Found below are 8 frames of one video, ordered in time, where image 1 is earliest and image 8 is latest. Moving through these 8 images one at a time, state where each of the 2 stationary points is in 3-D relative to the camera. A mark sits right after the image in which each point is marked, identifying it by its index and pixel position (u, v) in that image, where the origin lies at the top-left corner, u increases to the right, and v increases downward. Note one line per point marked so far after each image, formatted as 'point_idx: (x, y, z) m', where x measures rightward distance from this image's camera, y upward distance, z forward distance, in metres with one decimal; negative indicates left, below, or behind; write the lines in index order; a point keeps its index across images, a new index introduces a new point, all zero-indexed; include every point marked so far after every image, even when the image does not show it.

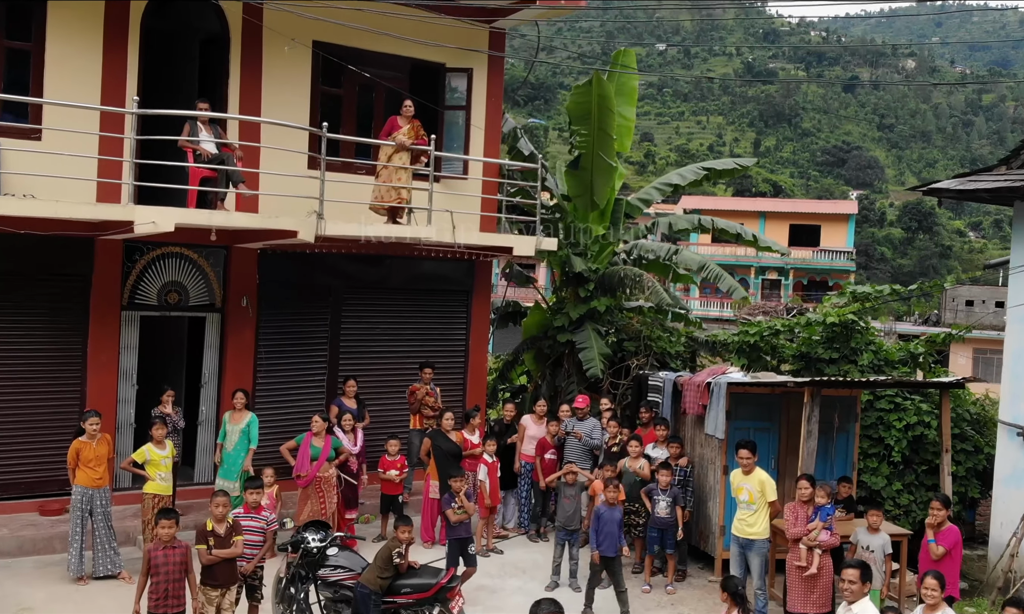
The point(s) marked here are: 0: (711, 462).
0: (+1.8, -1.4, +9.8) m
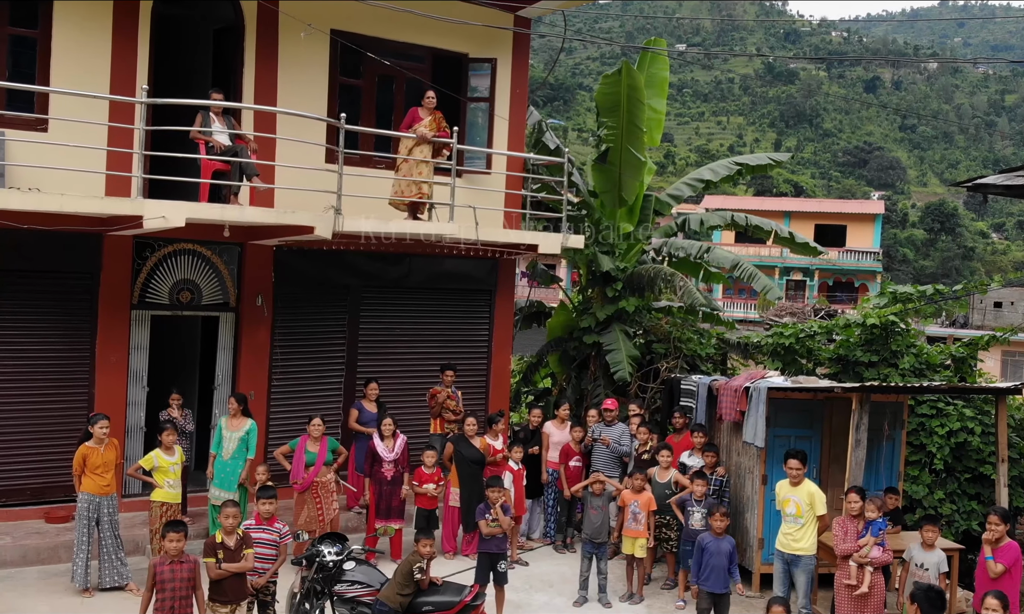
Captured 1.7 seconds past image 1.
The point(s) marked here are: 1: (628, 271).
0: (+2.0, -1.4, +9.3) m
1: (+1.3, +0.4, +12.4) m
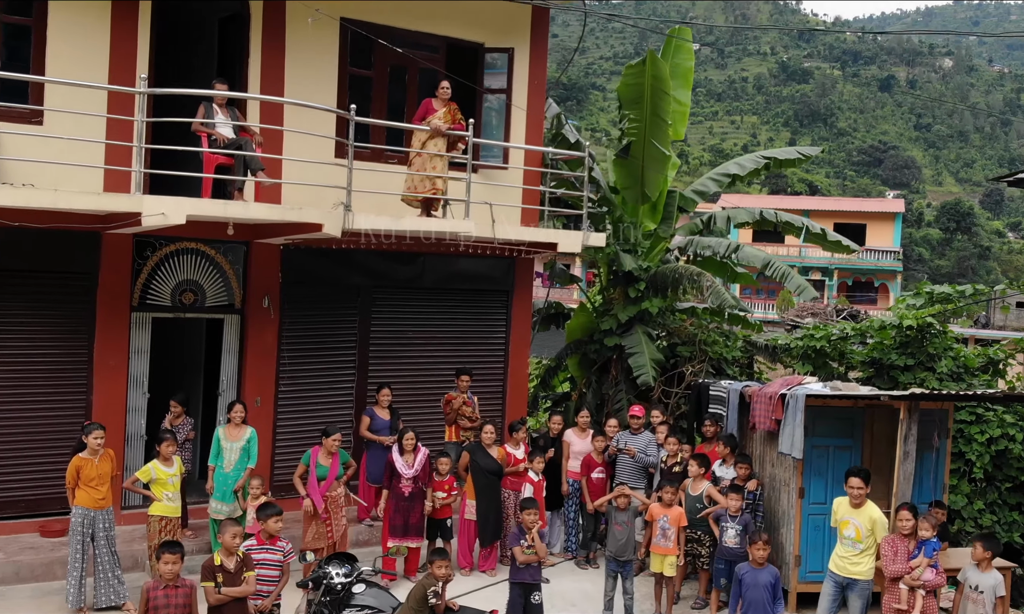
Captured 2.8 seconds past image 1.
0: (+2.1, -1.4, +8.7) m
1: (+1.5, +0.4, +11.8) m
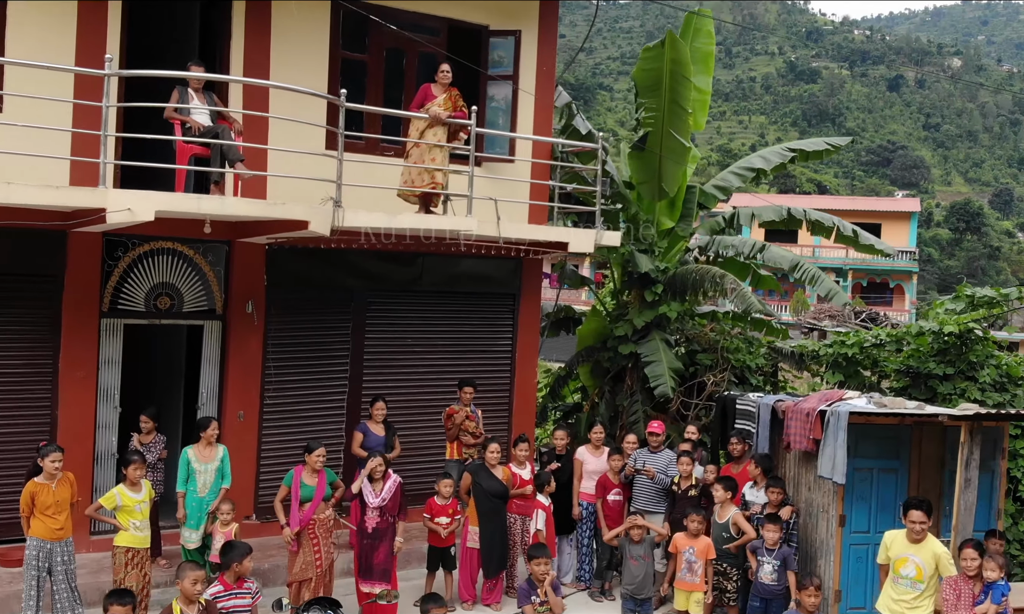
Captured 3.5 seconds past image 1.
0: (+2.2, -1.4, +7.9) m
1: (+1.5, +0.3, +10.9) m
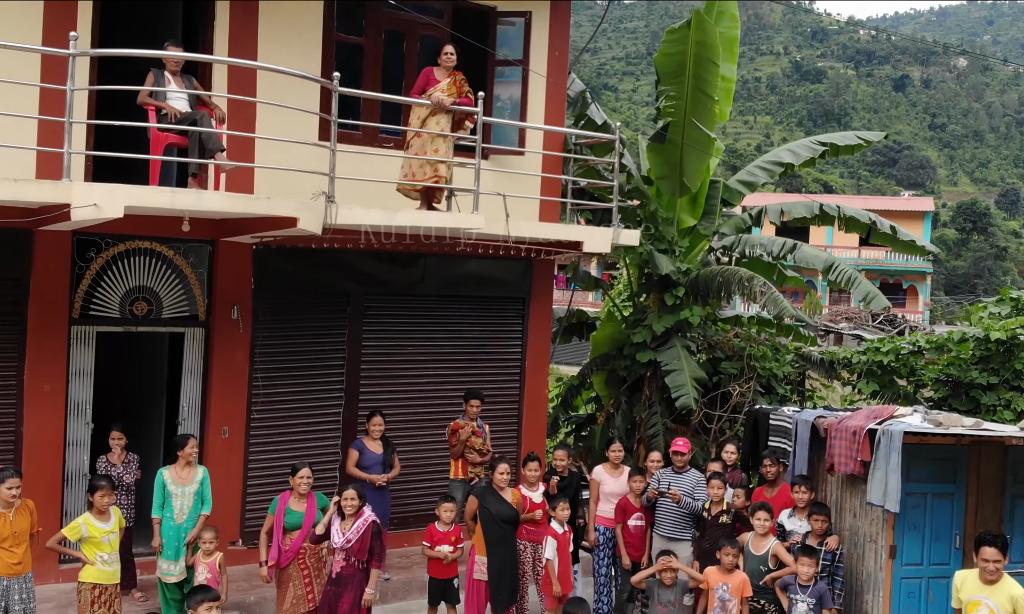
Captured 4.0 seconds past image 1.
0: (+2.3, -1.5, +7.0) m
1: (+1.6, +0.3, +10.1) m
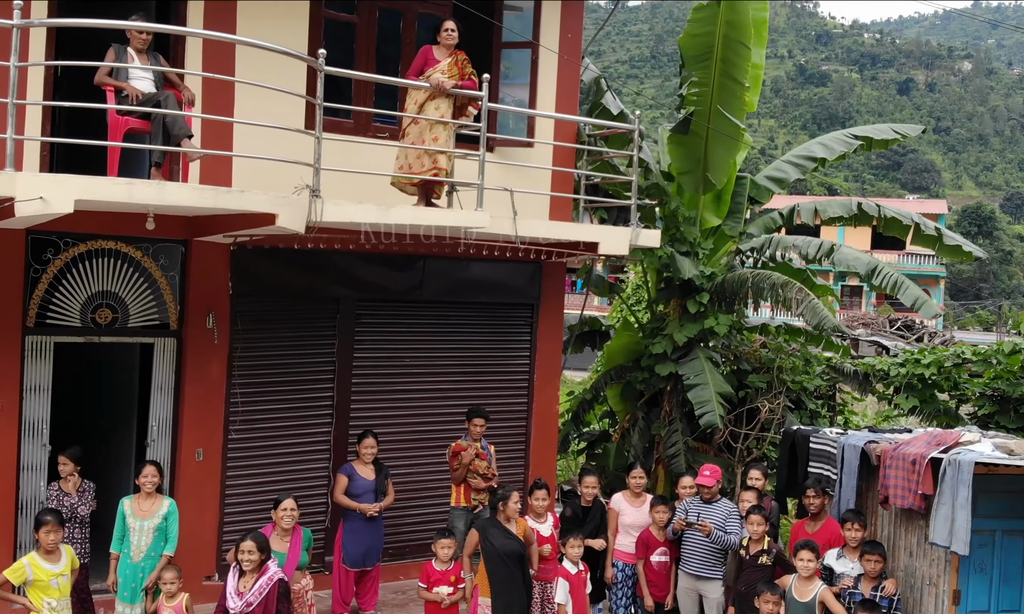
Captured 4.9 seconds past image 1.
0: (+2.3, -1.5, +6.1) m
1: (+1.7, +0.2, +9.2) m
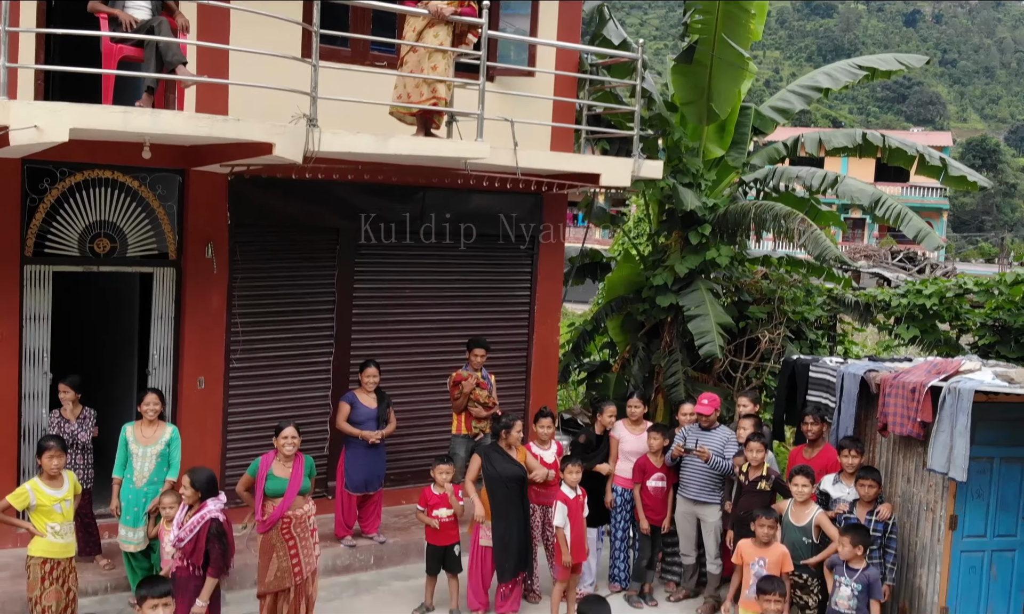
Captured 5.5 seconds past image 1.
0: (+2.3, -1.1, +6.2) m
1: (+1.7, +0.8, +9.2) m
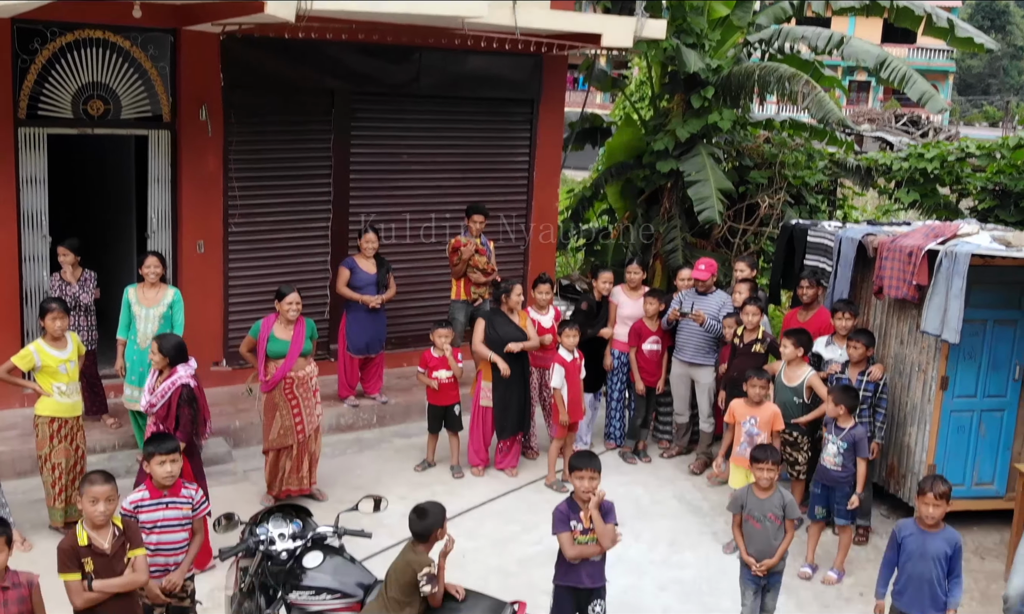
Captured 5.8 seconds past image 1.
0: (+2.3, -0.4, +6.3) m
1: (+1.7, +1.9, +9.0) m
